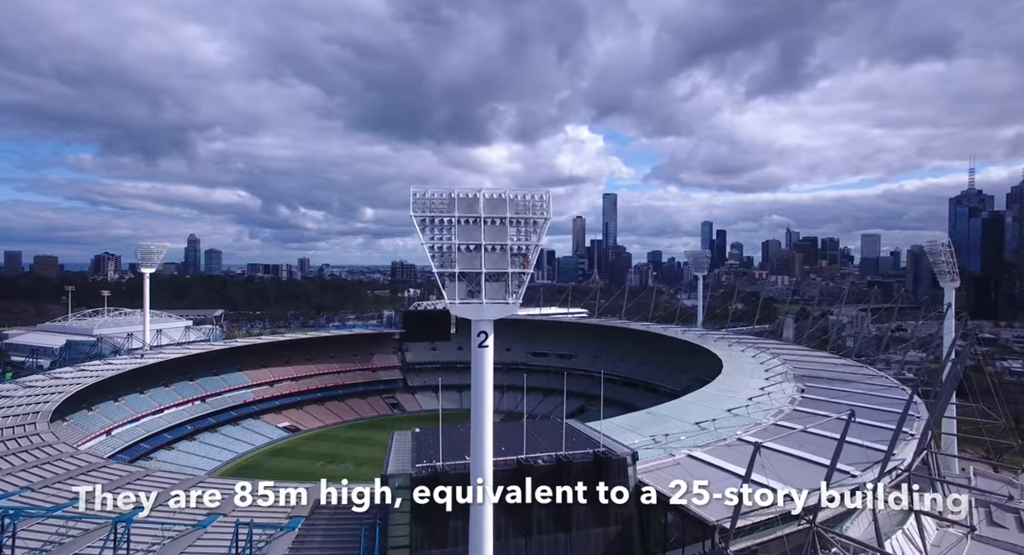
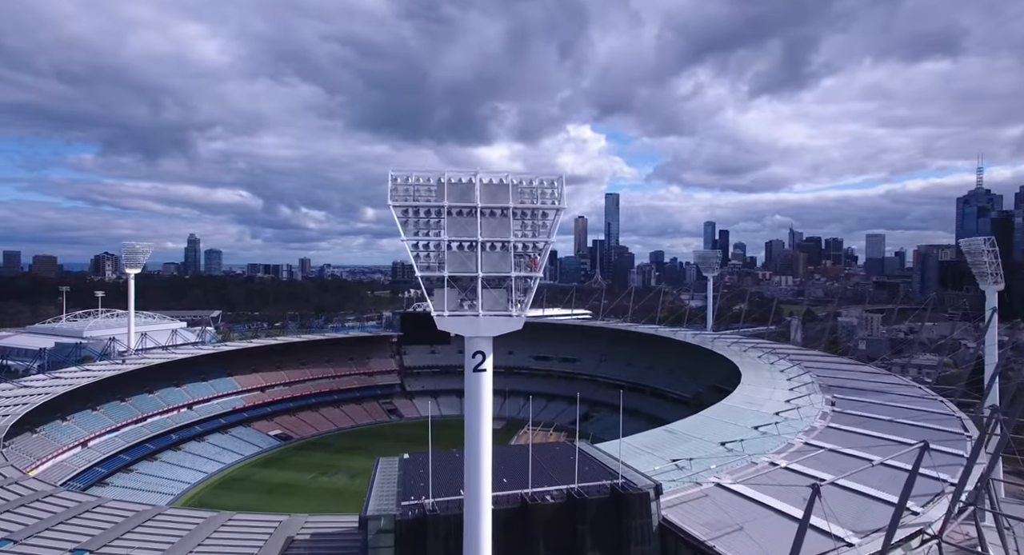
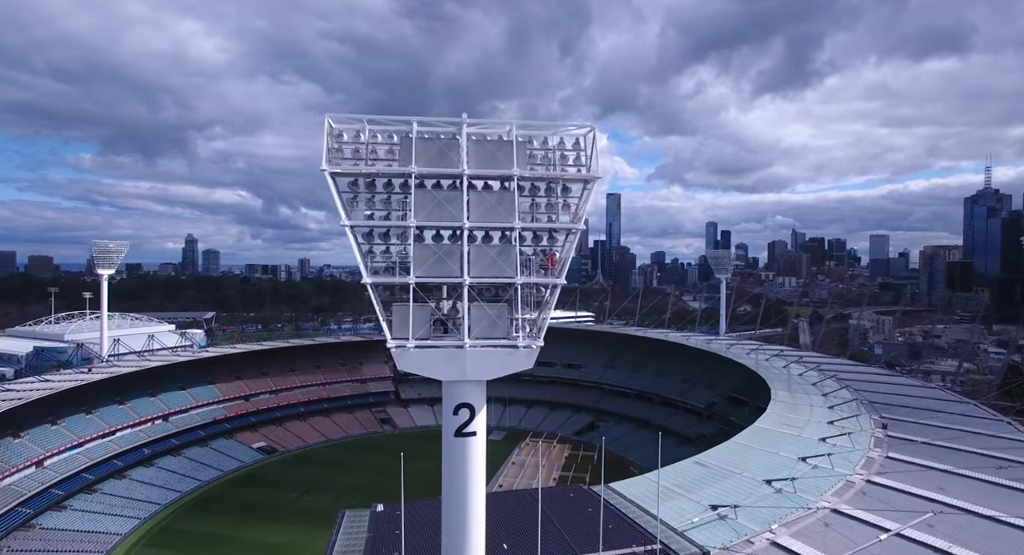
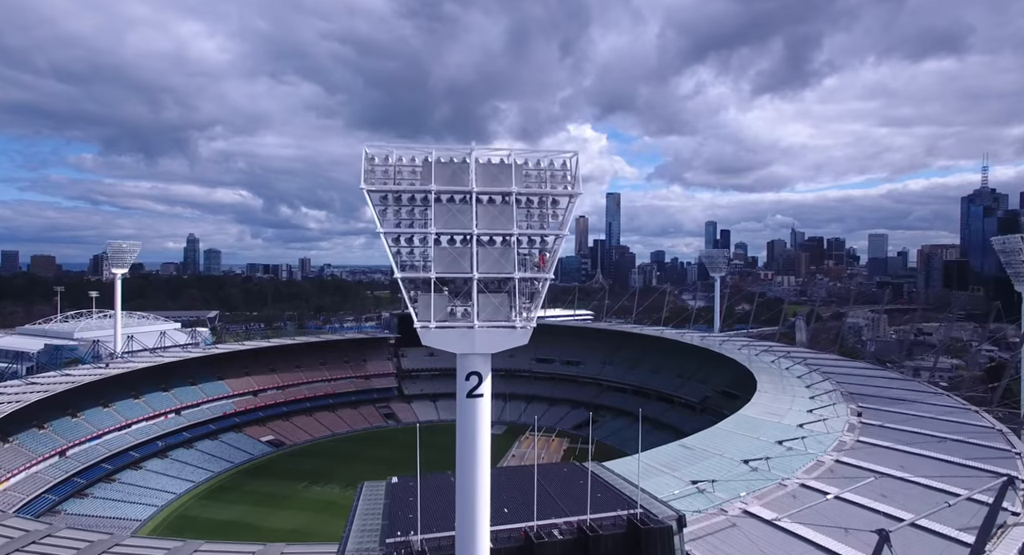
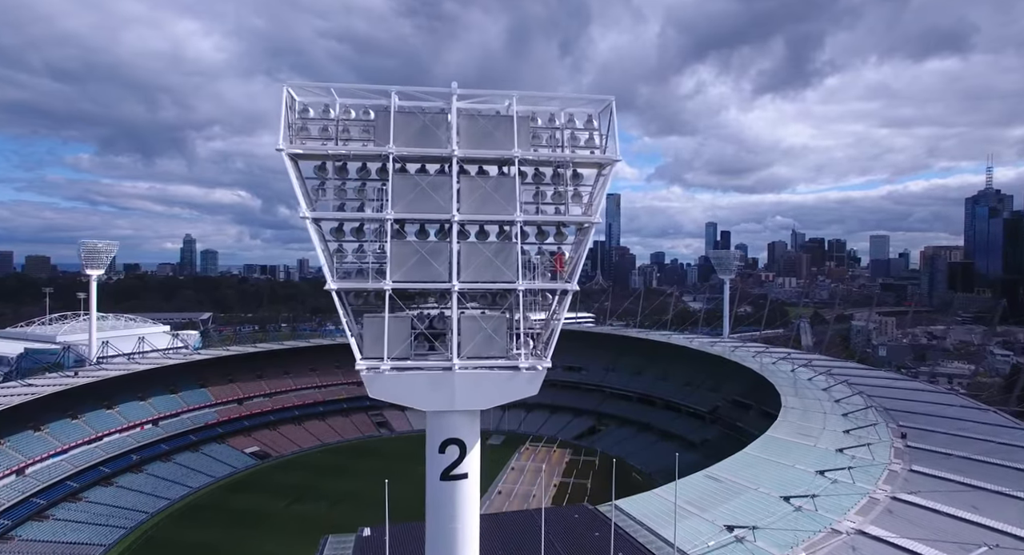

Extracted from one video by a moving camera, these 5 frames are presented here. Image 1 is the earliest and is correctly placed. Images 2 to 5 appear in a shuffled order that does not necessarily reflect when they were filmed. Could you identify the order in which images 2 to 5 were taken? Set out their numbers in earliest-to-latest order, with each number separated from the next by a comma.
2, 4, 3, 5
